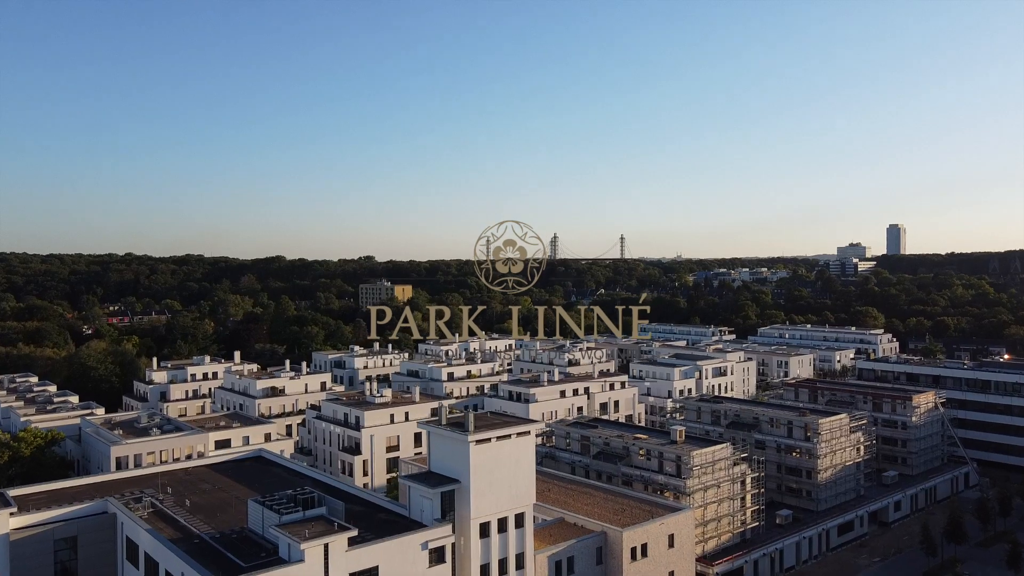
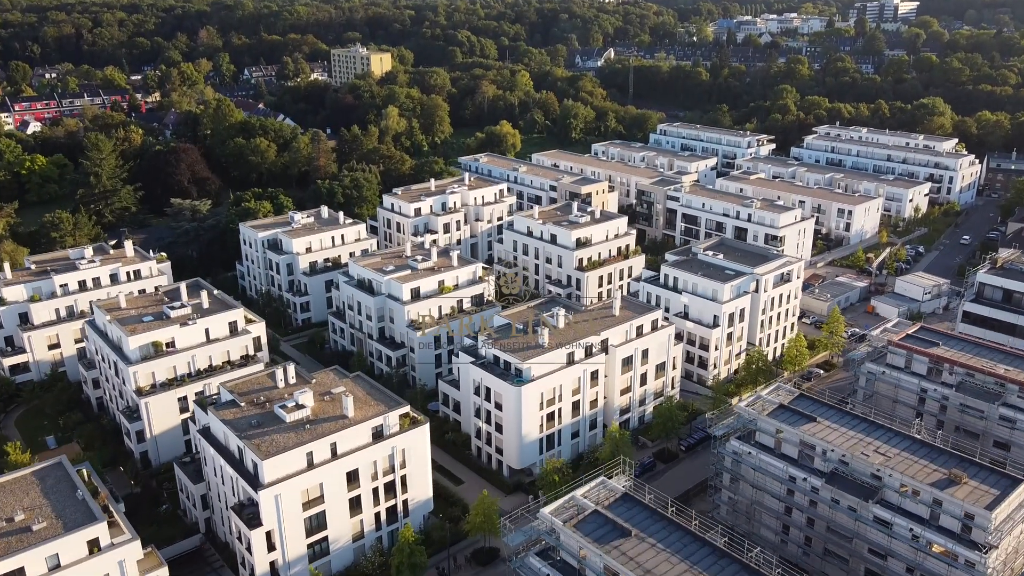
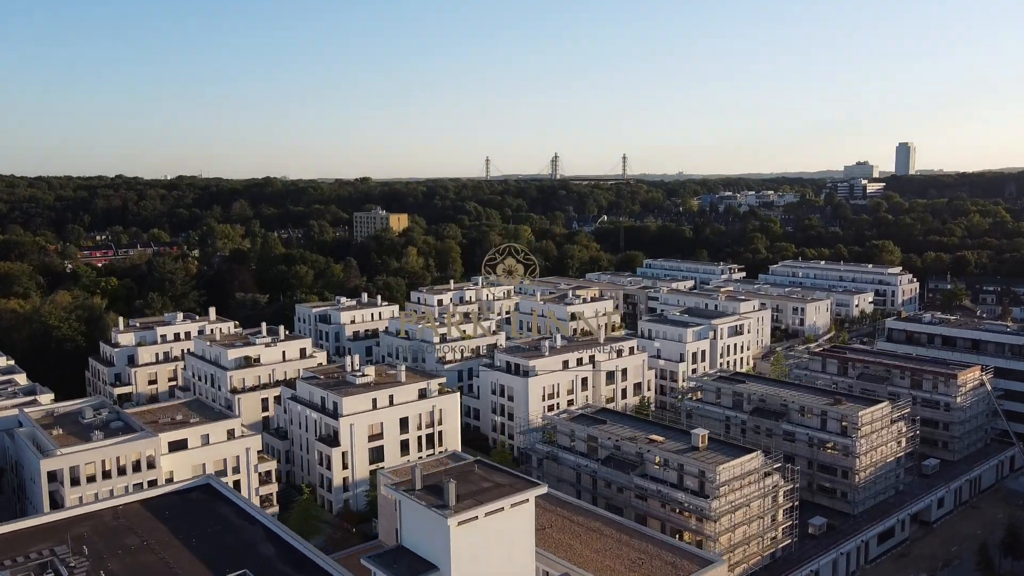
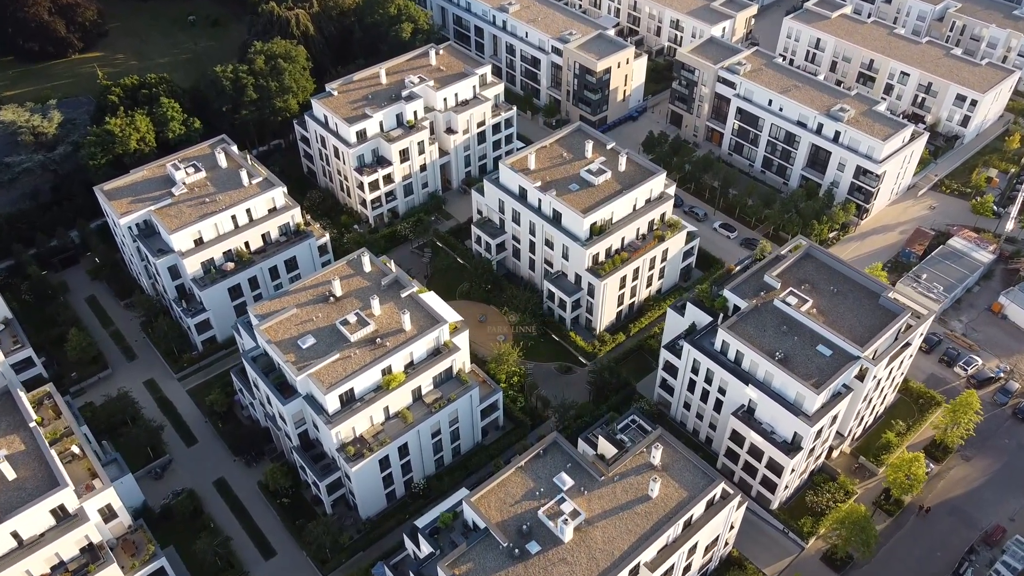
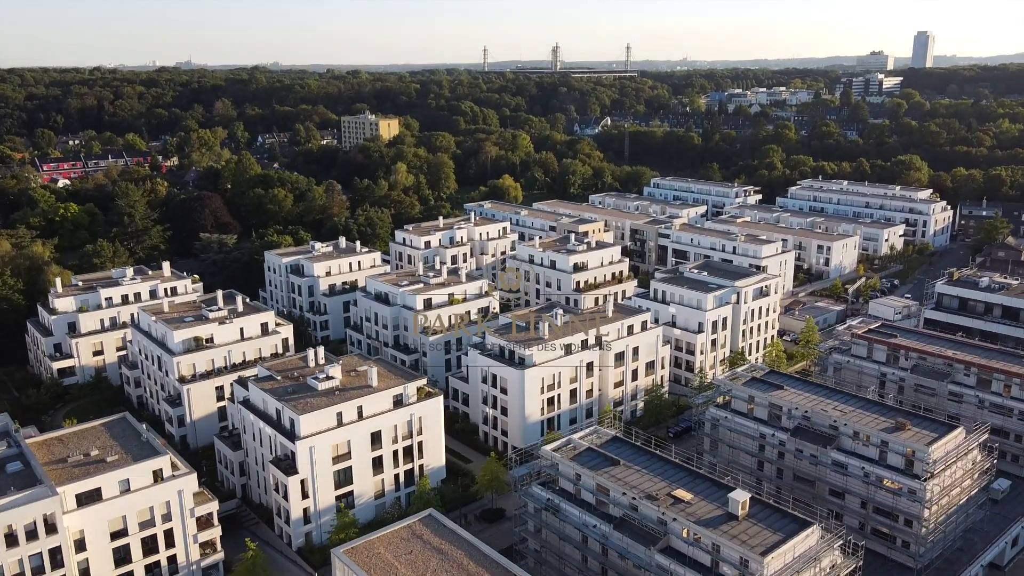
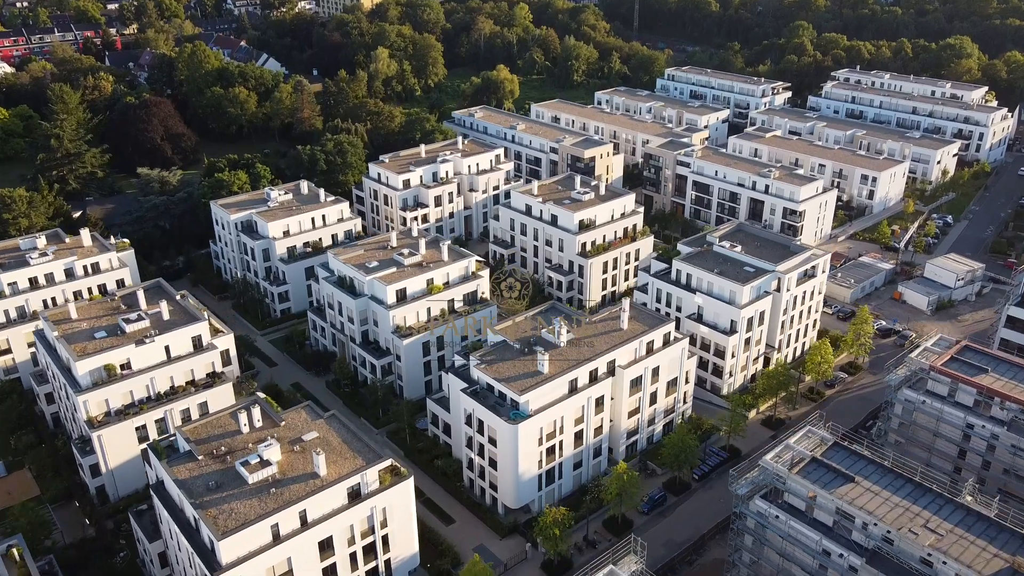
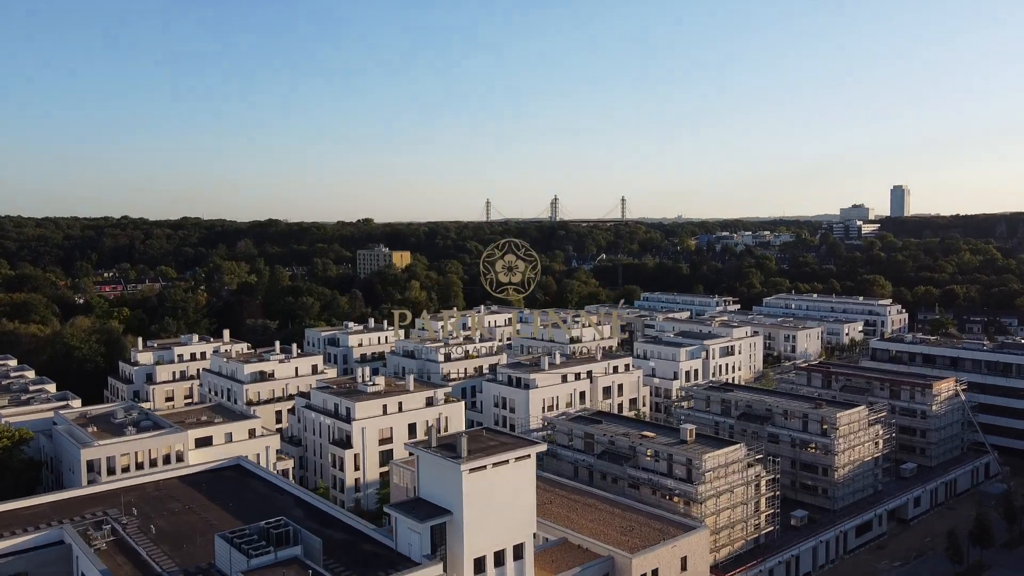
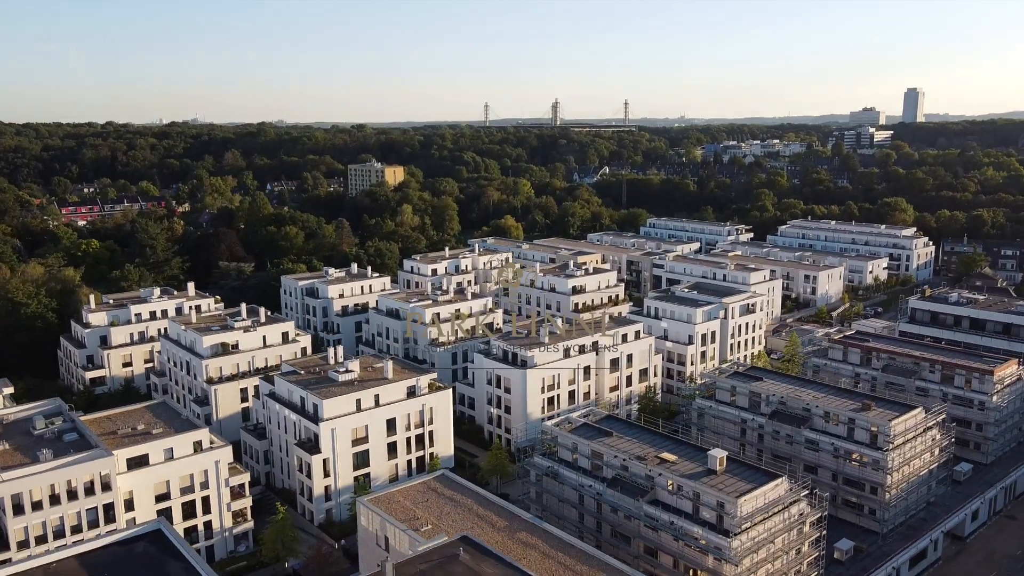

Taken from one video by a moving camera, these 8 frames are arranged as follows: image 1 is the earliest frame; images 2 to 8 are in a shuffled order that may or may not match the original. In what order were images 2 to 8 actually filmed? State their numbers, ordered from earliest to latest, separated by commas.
7, 3, 8, 5, 2, 6, 4
